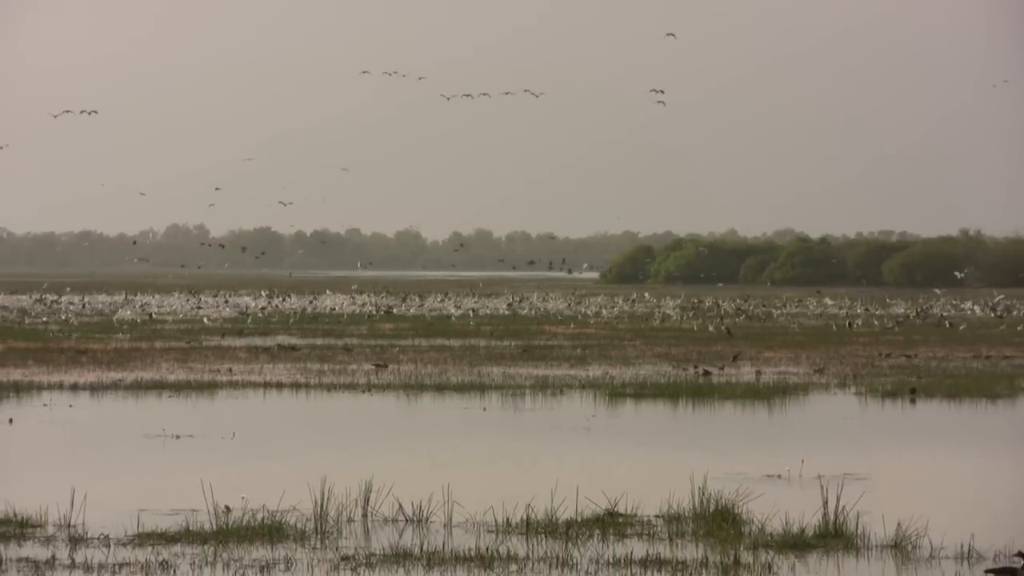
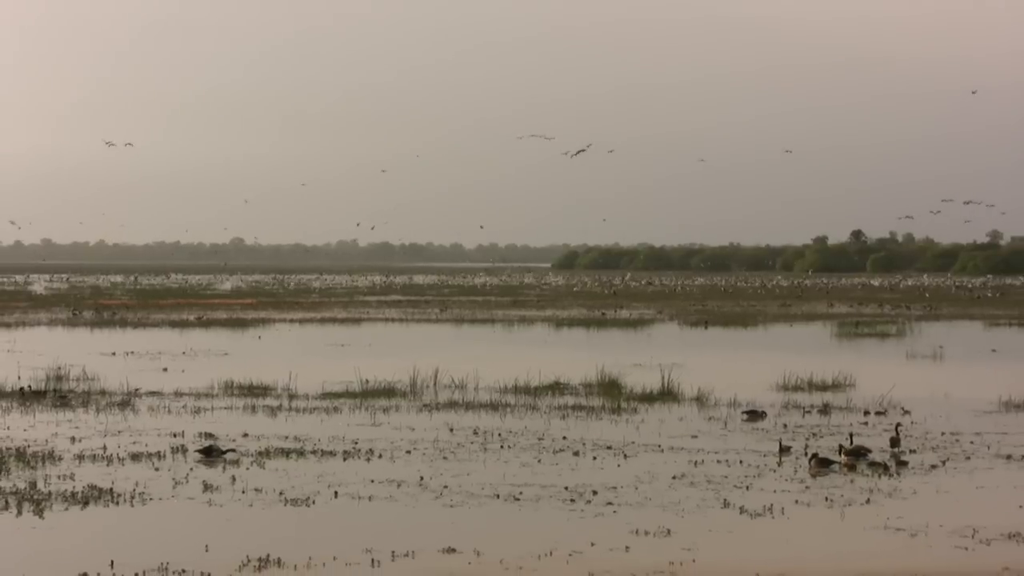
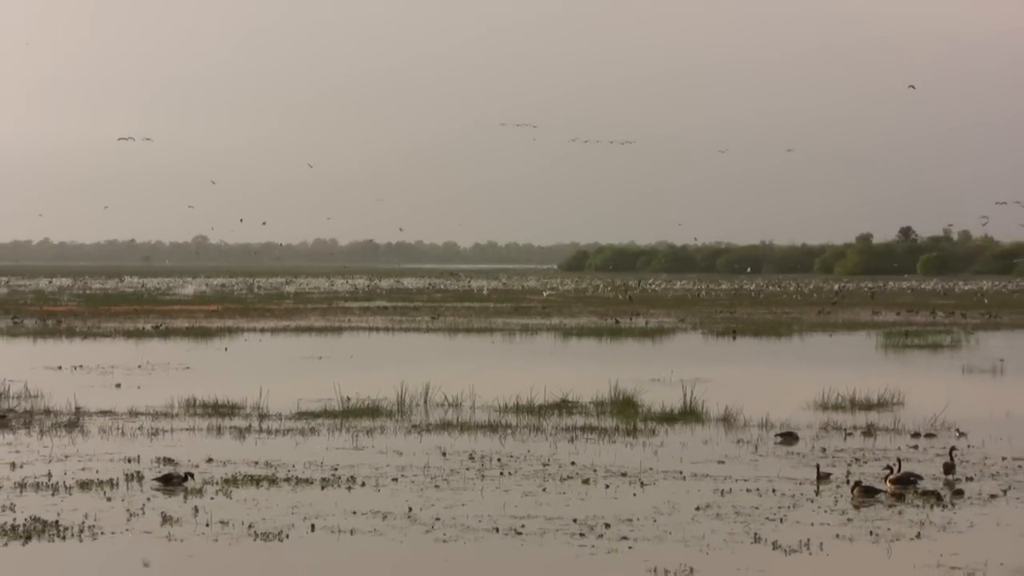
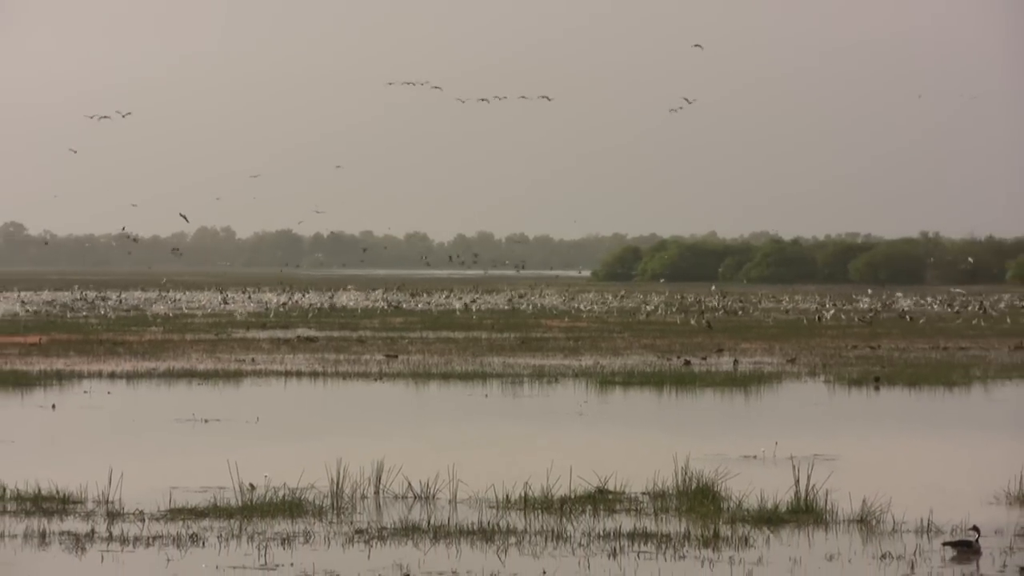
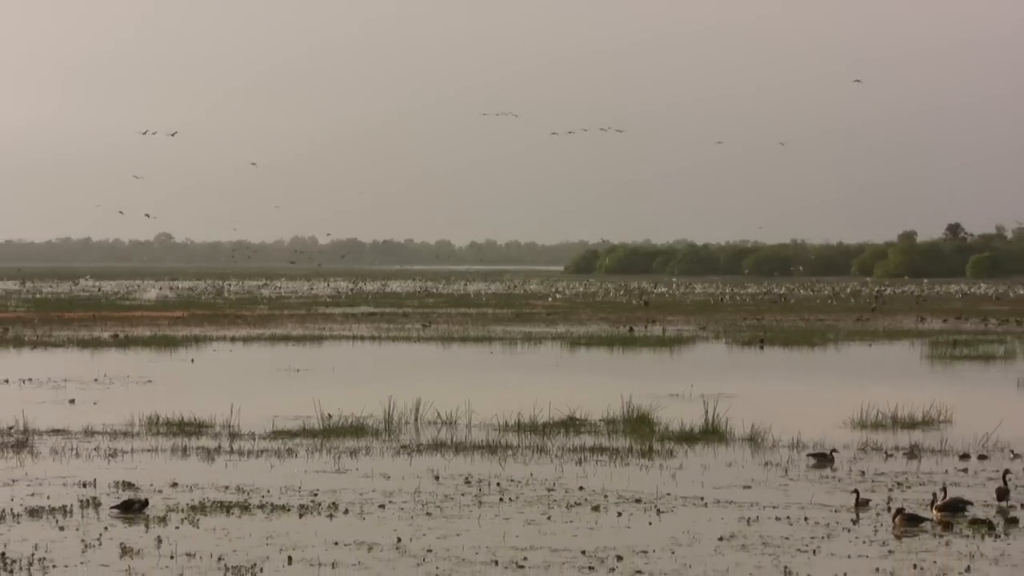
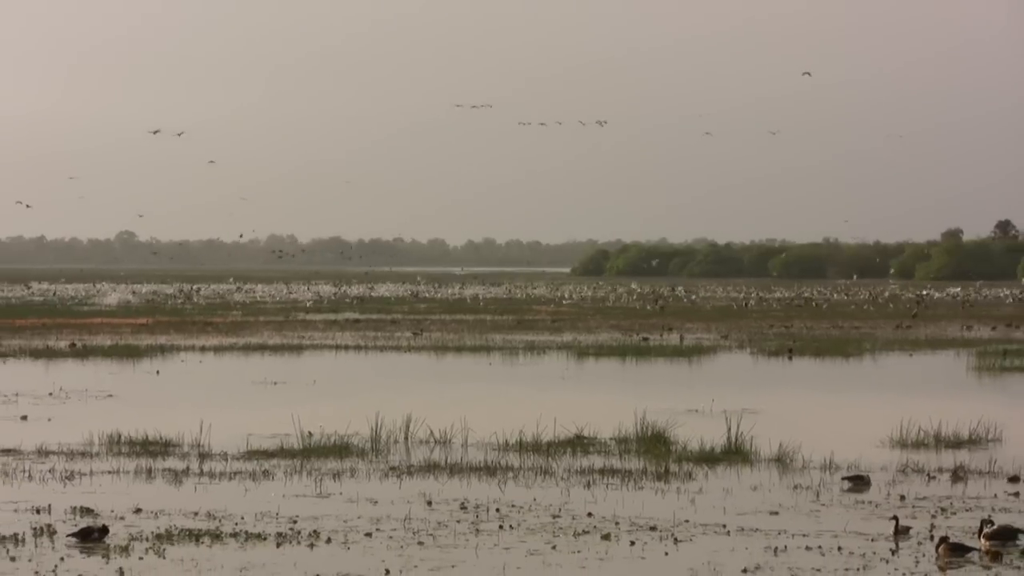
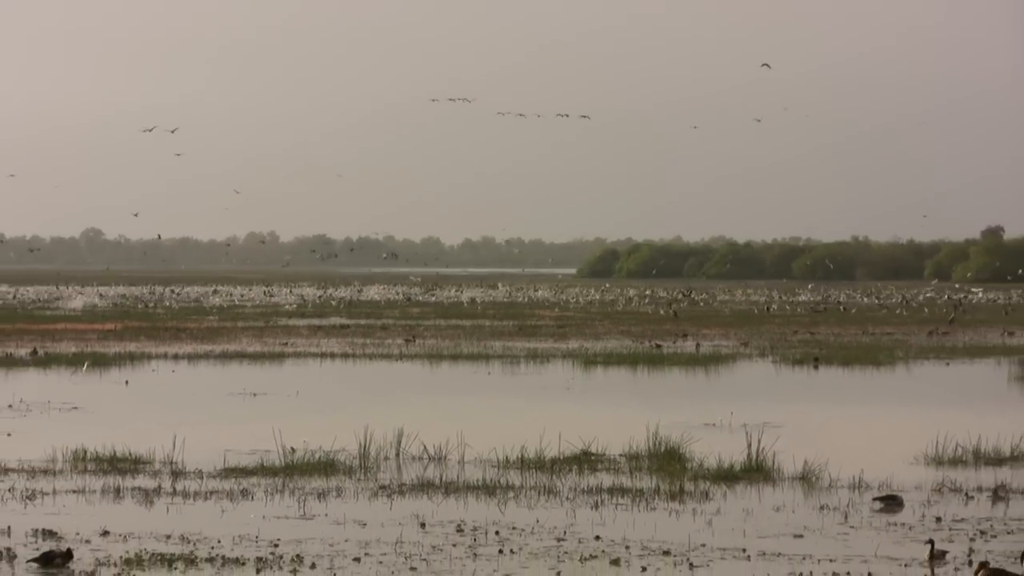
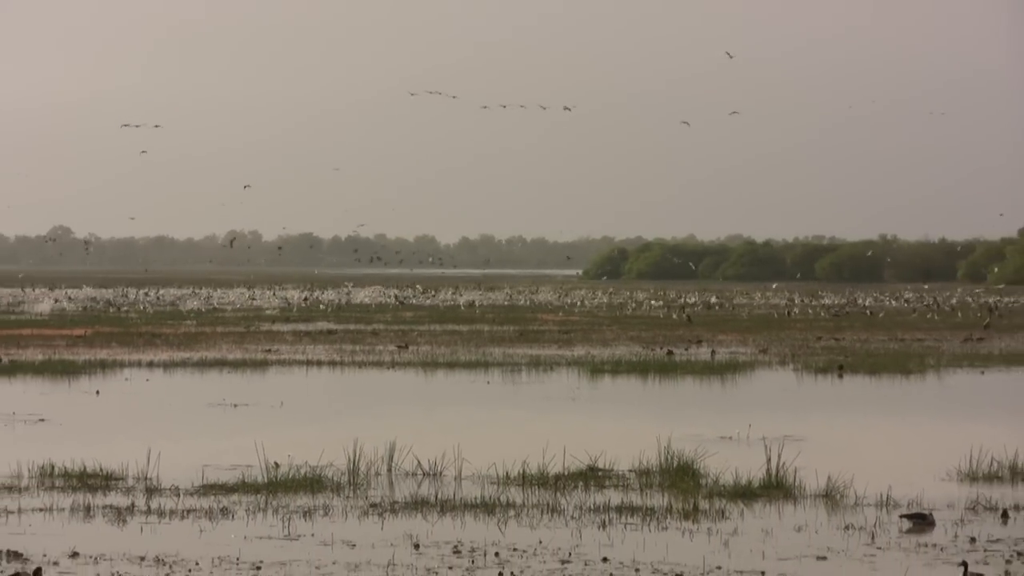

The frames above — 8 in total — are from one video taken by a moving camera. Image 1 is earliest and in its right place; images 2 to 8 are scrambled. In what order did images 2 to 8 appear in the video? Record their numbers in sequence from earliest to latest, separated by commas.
4, 8, 7, 6, 5, 3, 2
